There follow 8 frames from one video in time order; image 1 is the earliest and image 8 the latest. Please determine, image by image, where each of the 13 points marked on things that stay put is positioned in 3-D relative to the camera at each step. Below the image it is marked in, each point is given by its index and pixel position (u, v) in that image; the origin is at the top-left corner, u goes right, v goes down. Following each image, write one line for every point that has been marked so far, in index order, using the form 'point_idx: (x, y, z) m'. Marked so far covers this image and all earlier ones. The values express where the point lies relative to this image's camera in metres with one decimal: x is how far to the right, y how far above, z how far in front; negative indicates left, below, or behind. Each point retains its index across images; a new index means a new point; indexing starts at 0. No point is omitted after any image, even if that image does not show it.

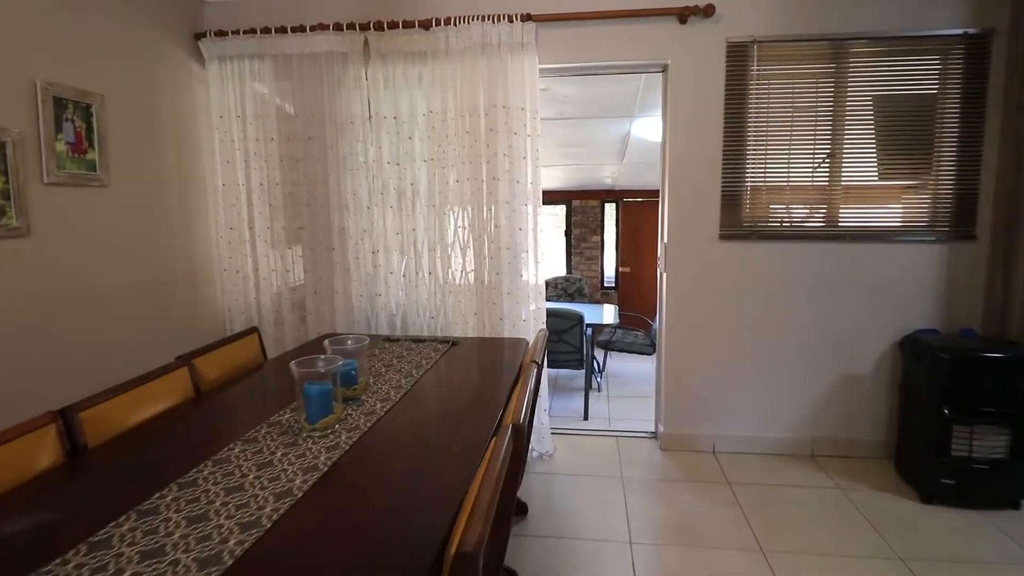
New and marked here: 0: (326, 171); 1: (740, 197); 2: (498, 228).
0: (-0.9, +0.6, +2.8) m
1: (+1.1, +0.4, +2.7) m
2: (-0.1, +0.3, +2.7) m
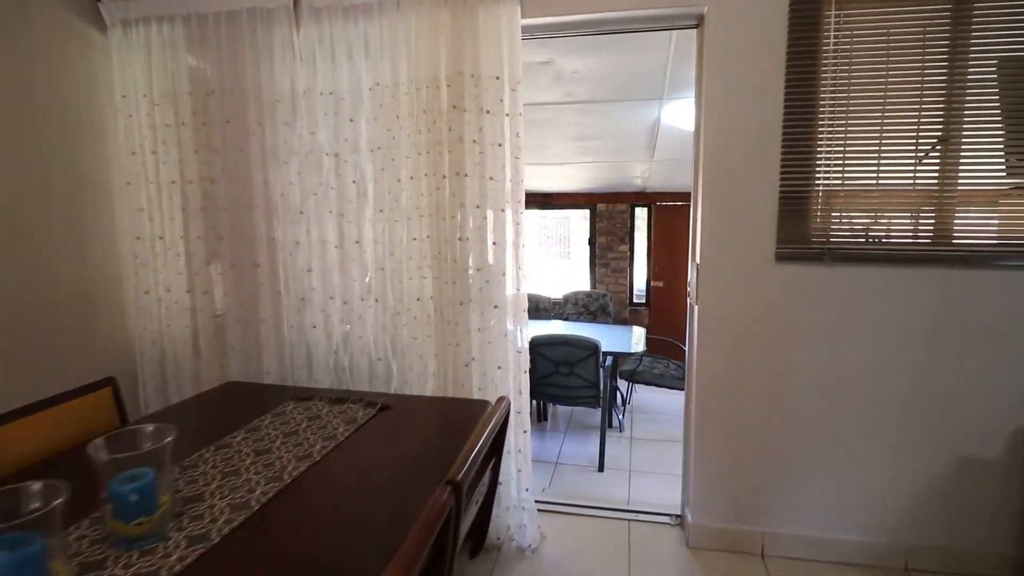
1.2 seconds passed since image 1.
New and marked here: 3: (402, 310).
0: (-1.0, +0.5, +2.2) m
1: (+1.0, +0.3, +1.9) m
2: (-0.2, +0.2, +2.0) m
3: (-0.4, -0.1, +2.1) m
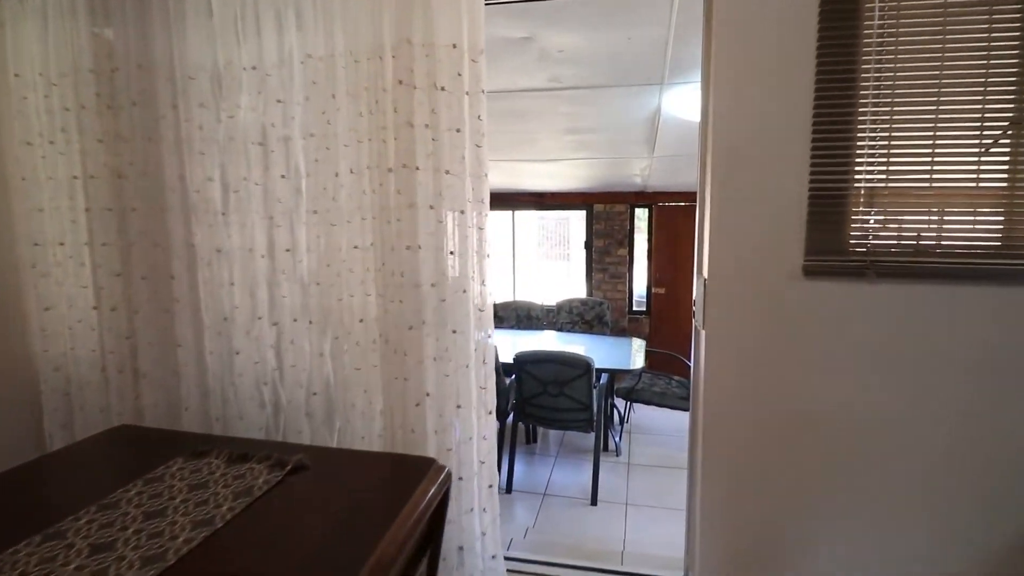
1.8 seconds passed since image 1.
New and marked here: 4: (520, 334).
0: (-1.1, +0.4, +1.8) m
1: (+0.9, +0.2, +1.5) m
2: (-0.3, +0.1, +1.6) m
3: (-0.5, -0.1, +1.7) m
4: (+0.1, -0.4, +4.6) m
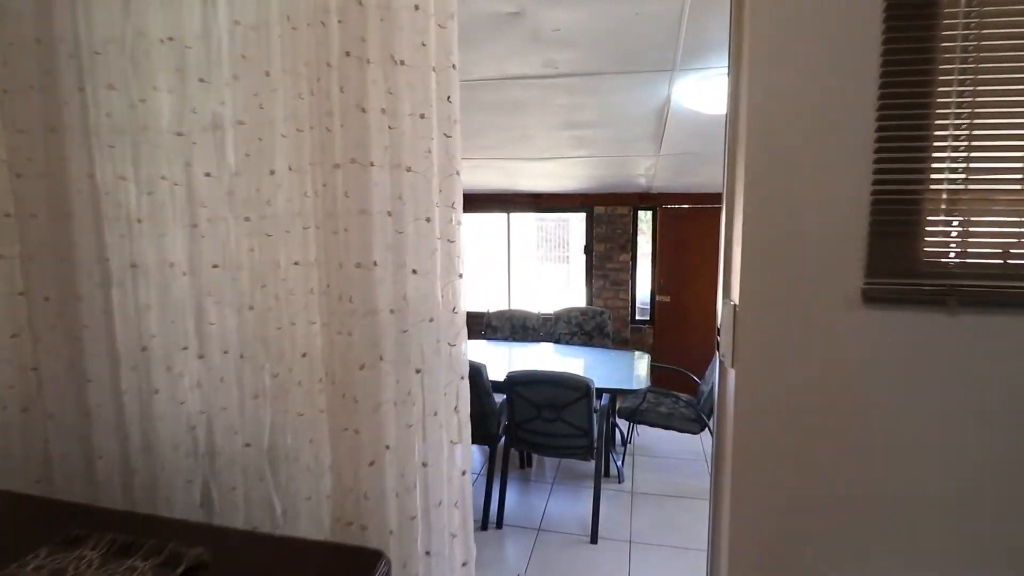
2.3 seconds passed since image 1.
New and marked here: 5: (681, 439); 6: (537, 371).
0: (-1.2, +0.4, +1.5) m
1: (+0.8, +0.2, +1.1) m
2: (-0.3, 0.0, +1.2) m
3: (-0.6, -0.2, +1.4) m
4: (0.0, -0.5, +4.3) m
5: (+1.2, -1.1, +4.0) m
6: (+0.1, -0.4, +2.8) m
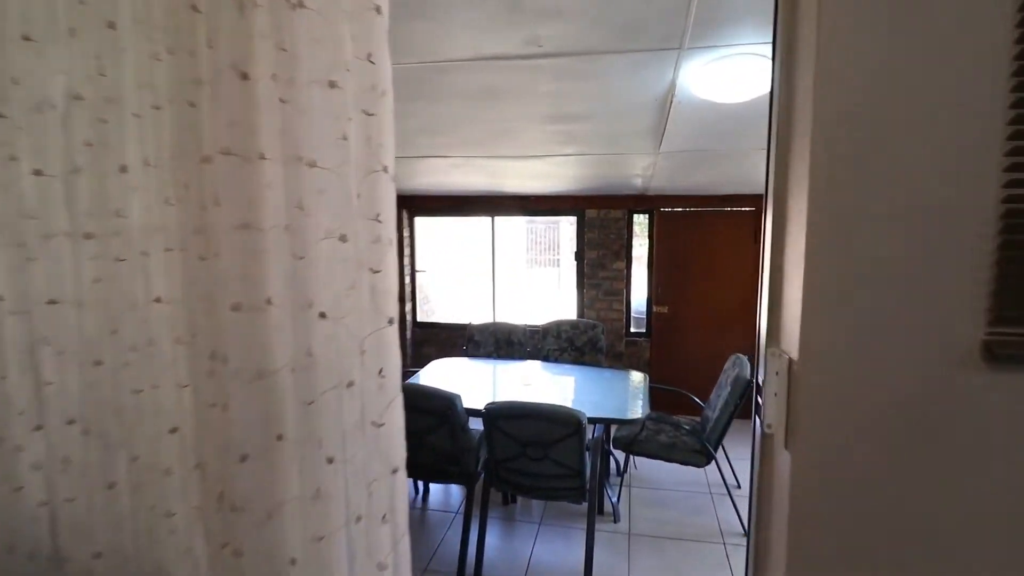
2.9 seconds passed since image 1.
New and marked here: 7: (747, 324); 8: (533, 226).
0: (-1.2, +0.3, +1.1) m
1: (+0.7, +0.1, +0.8) m
2: (-0.4, 0.0, +0.8) m
3: (-0.6, -0.3, +1.0) m
4: (-0.1, -0.5, +3.9) m
5: (+1.1, -1.2, +3.6) m
6: (0.0, -0.5, +2.4) m
7: (+1.8, -0.3, +4.3) m
8: (+0.2, +0.5, +4.6) m
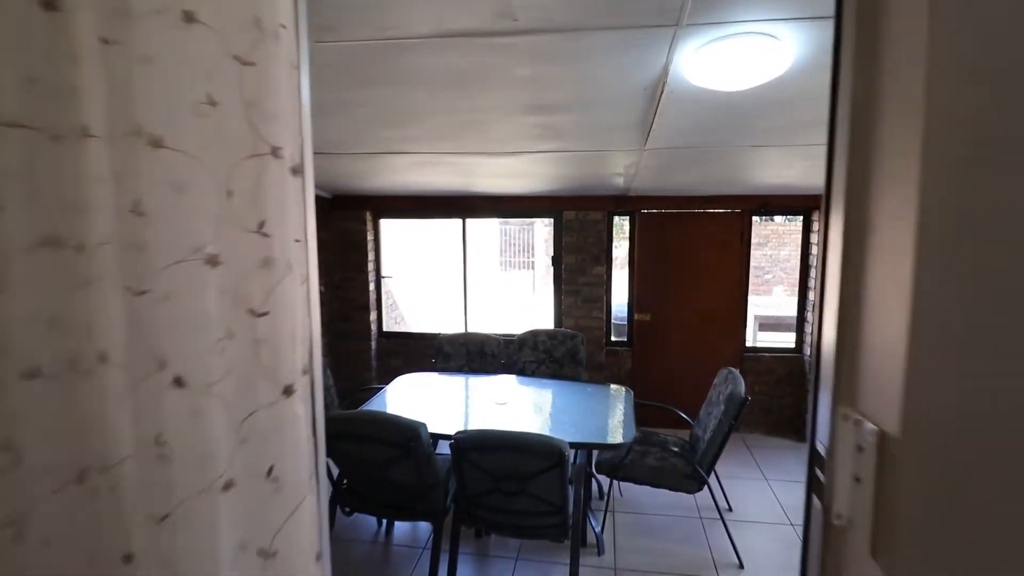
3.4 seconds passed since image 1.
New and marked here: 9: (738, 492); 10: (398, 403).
0: (-1.3, +0.2, +0.7) m
1: (+0.7, 0.0, +0.5) m
2: (-0.4, -0.1, +0.5) m
3: (-0.7, -0.3, +0.6) m
4: (-0.3, -0.6, +3.6) m
5: (+0.9, -1.2, +3.3) m
6: (-0.1, -0.5, +2.1) m
7: (+1.6, -0.3, +4.1) m
8: (0.0, +0.5, +4.3) m
9: (+1.4, -1.3, +3.5) m
10: (-0.7, -0.7, +3.3) m
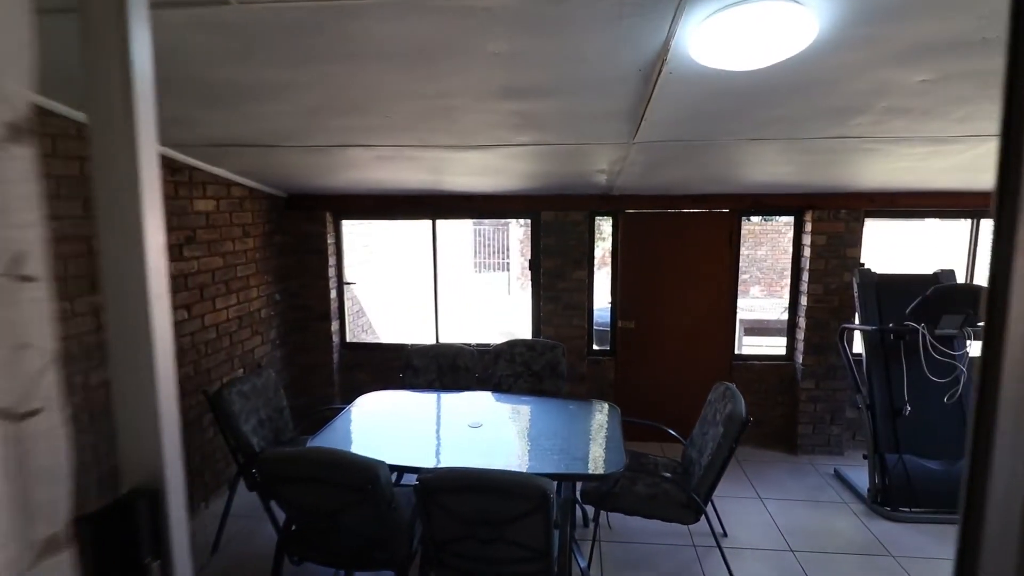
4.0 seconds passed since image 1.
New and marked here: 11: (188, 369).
0: (-1.3, +0.2, +0.4) m
1: (+0.7, 0.0, +0.2) m
2: (-0.4, -0.1, +0.2) m
3: (-0.7, -0.4, +0.3) m
4: (-0.4, -0.6, +3.2) m
5: (+0.8, -1.3, +3.1) m
6: (-0.1, -0.6, +1.8) m
7: (+1.4, -0.4, +3.9) m
8: (-0.2, +0.4, +4.0) m
9: (+1.3, -1.3, +3.2) m
10: (-0.8, -0.7, +3.0) m
11: (-1.6, -0.4, +2.8) m
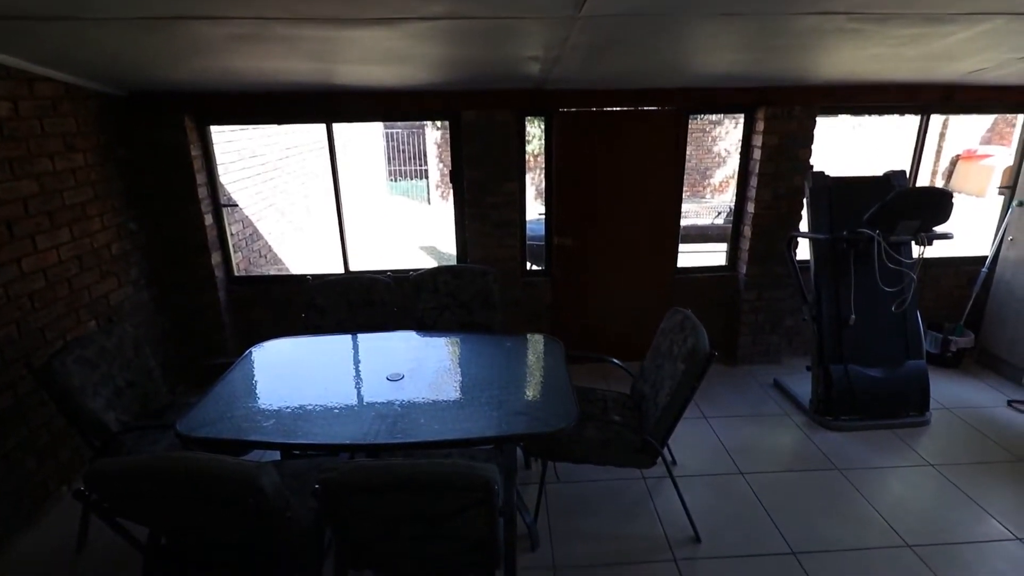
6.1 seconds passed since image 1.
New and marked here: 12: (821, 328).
0: (-1.3, 0.0, -0.3) m
1: (+0.7, -0.1, -0.1) m
2: (-0.4, -0.3, -0.3) m
3: (-0.6, -0.5, -0.2) m
4: (-0.8, -0.3, +2.8) m
5: (+0.5, -0.8, +2.9) m
6: (-0.3, -0.4, +1.4) m
7: (+1.0, +0.2, +3.6) m
8: (-0.7, +0.9, +3.3) m
9: (+0.9, -0.8, +3.1) m
10: (-1.1, -0.4, +2.4) m
11: (-1.9, -0.2, +2.1) m
12: (+1.7, -0.2, +3.1) m
